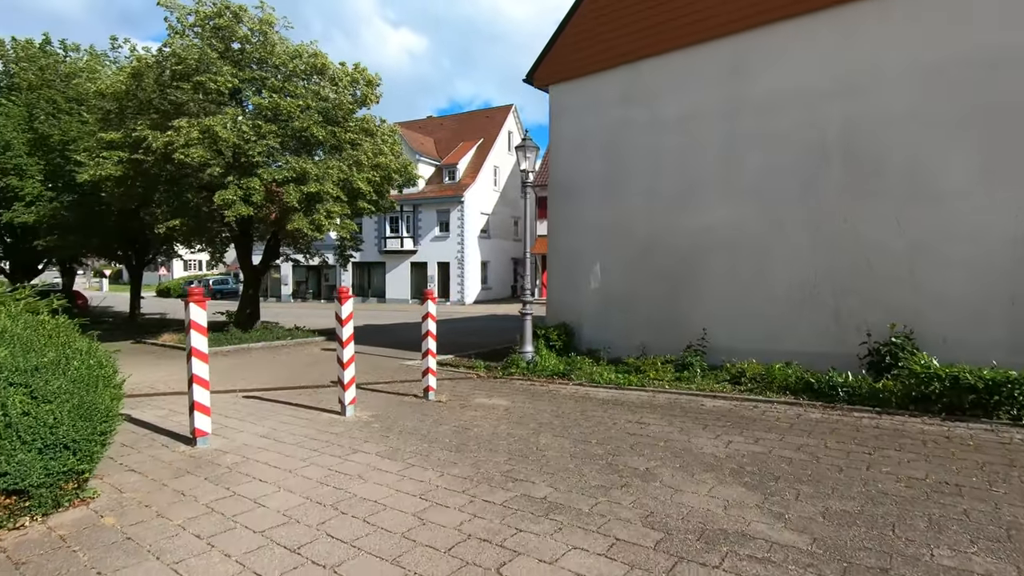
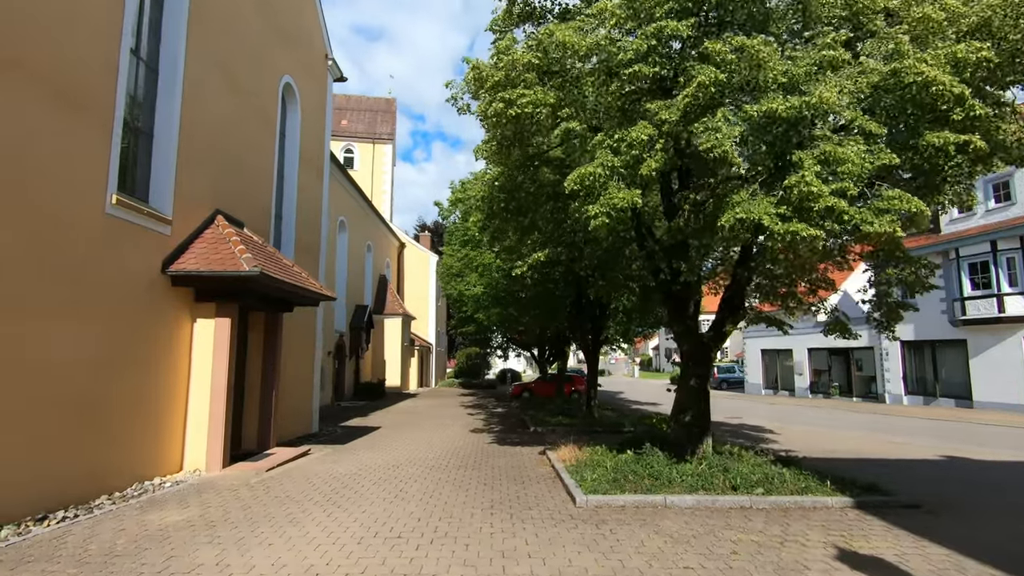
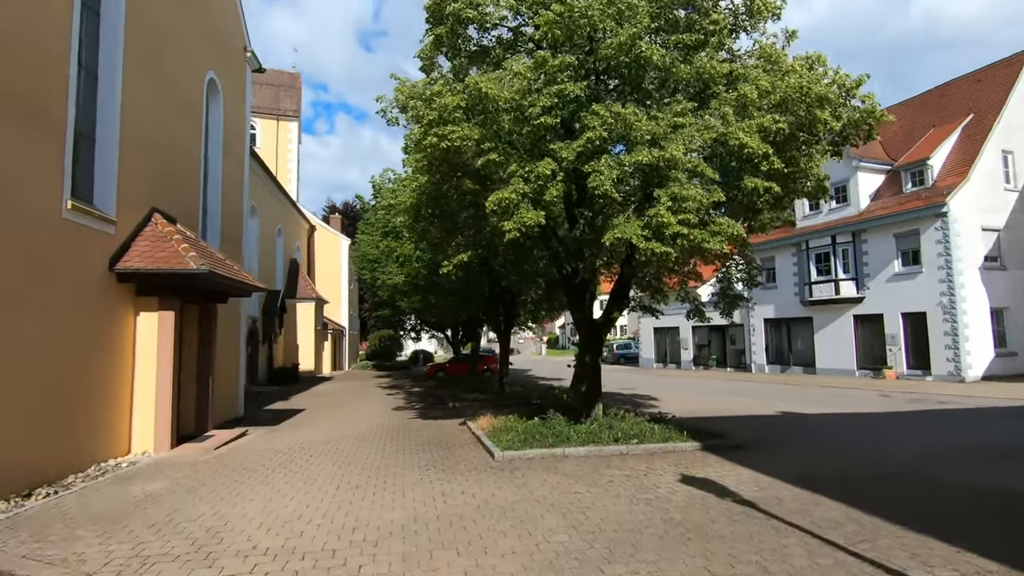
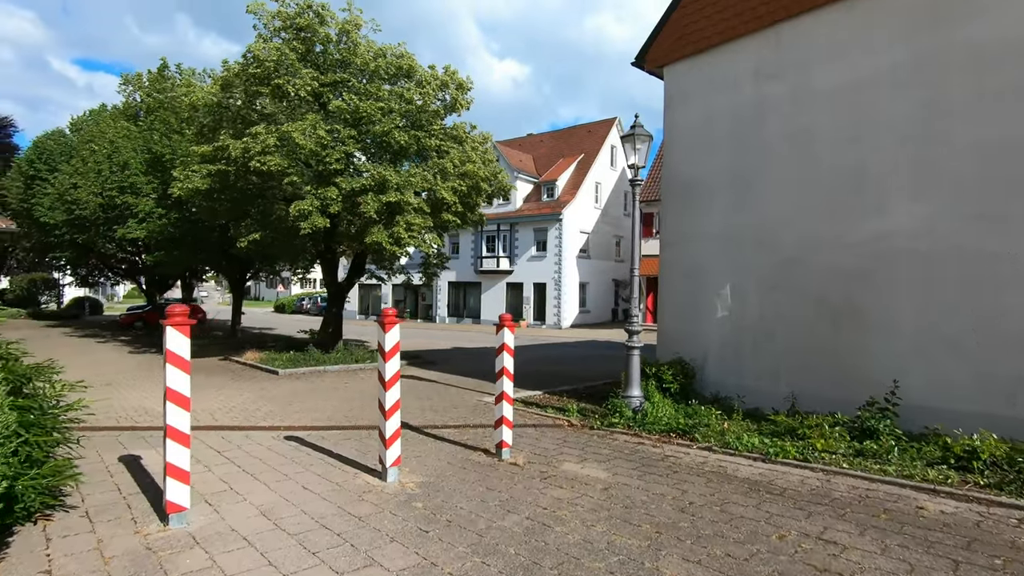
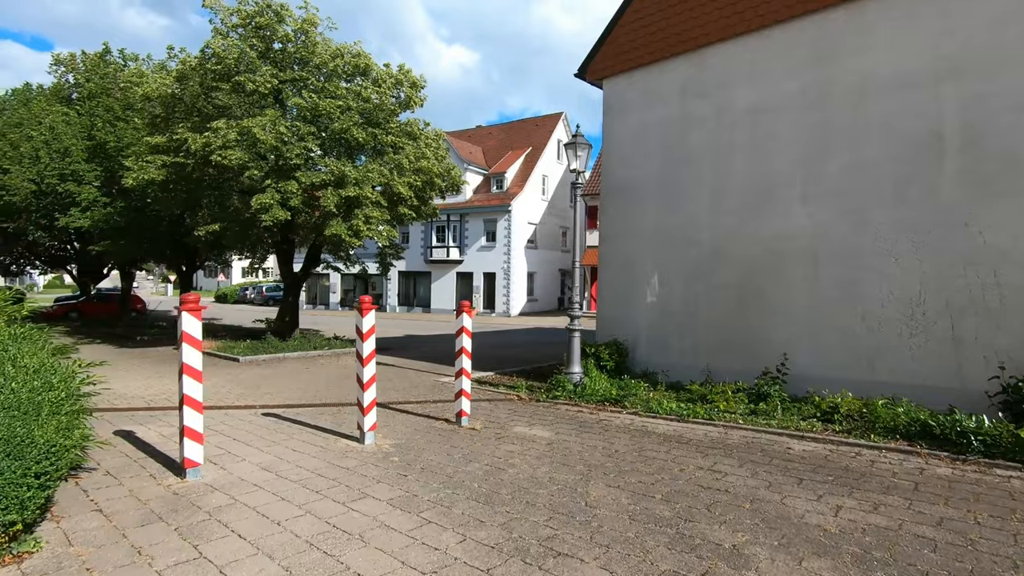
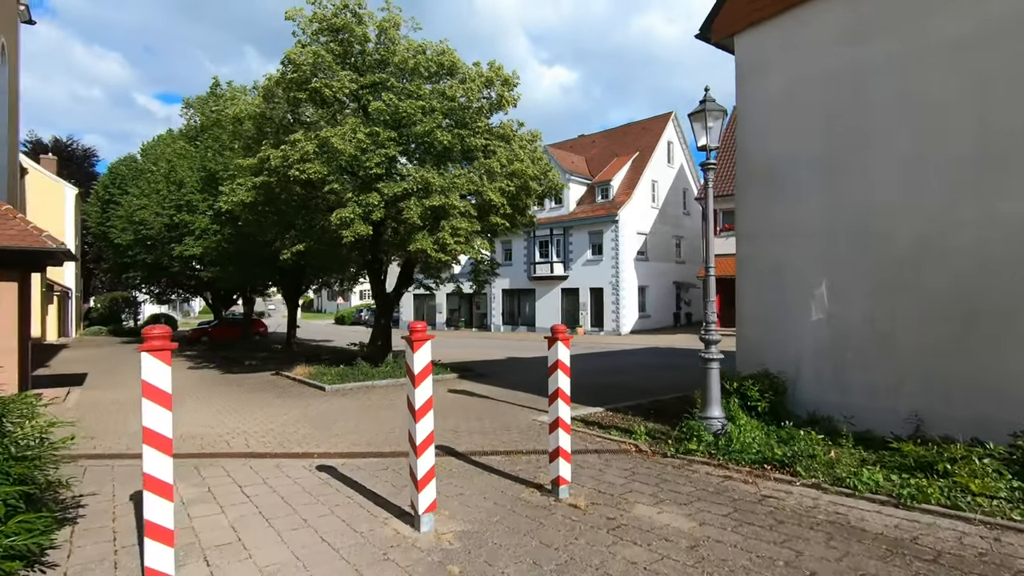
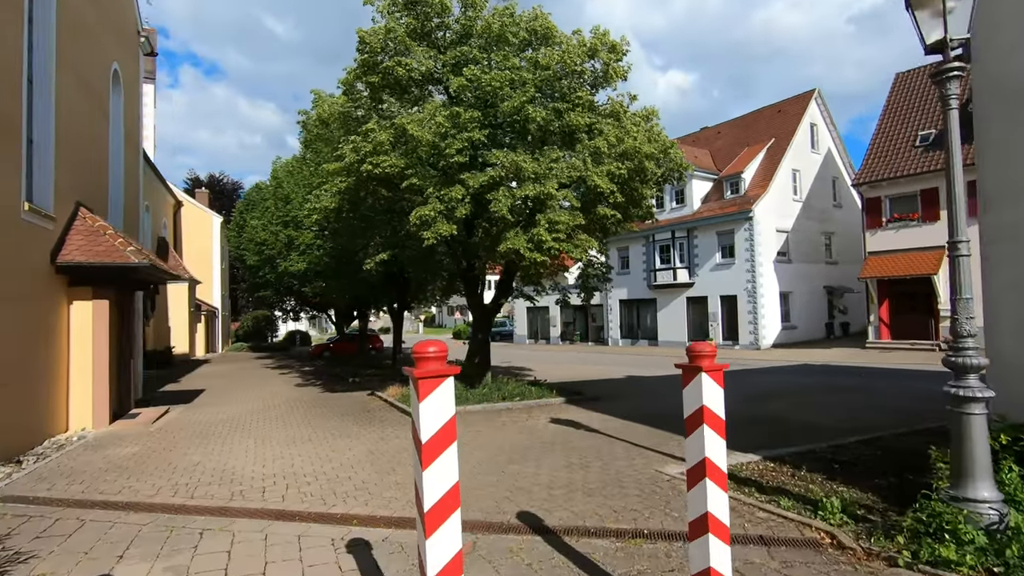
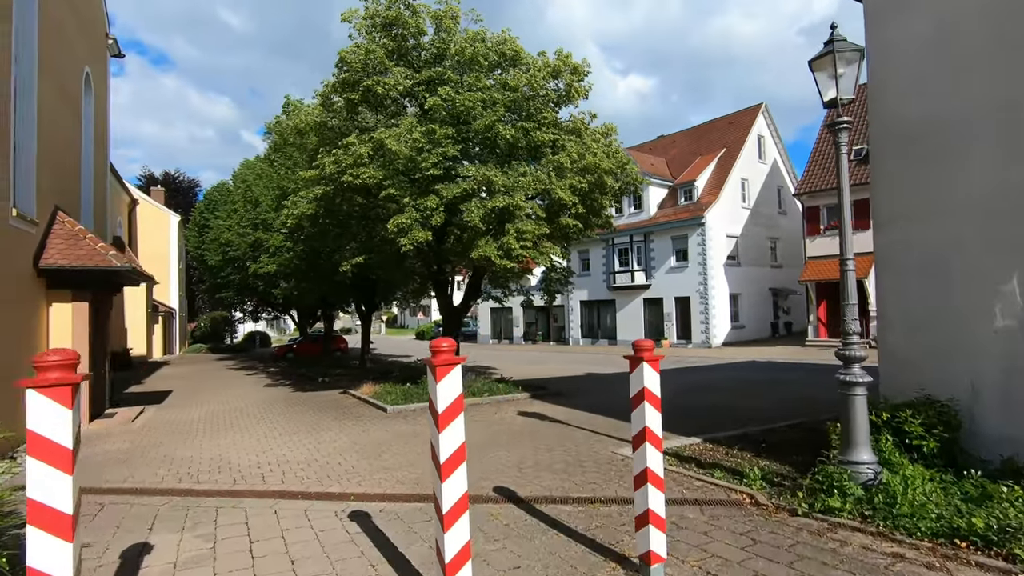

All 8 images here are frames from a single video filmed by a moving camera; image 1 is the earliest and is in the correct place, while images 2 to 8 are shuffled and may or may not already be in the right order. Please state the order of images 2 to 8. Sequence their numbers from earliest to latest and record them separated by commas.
5, 4, 6, 8, 7, 3, 2
